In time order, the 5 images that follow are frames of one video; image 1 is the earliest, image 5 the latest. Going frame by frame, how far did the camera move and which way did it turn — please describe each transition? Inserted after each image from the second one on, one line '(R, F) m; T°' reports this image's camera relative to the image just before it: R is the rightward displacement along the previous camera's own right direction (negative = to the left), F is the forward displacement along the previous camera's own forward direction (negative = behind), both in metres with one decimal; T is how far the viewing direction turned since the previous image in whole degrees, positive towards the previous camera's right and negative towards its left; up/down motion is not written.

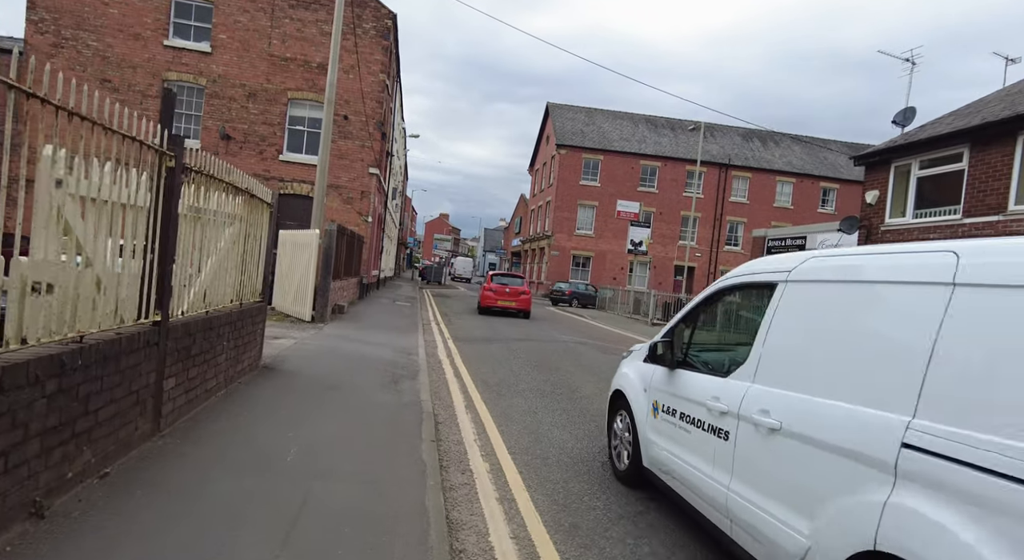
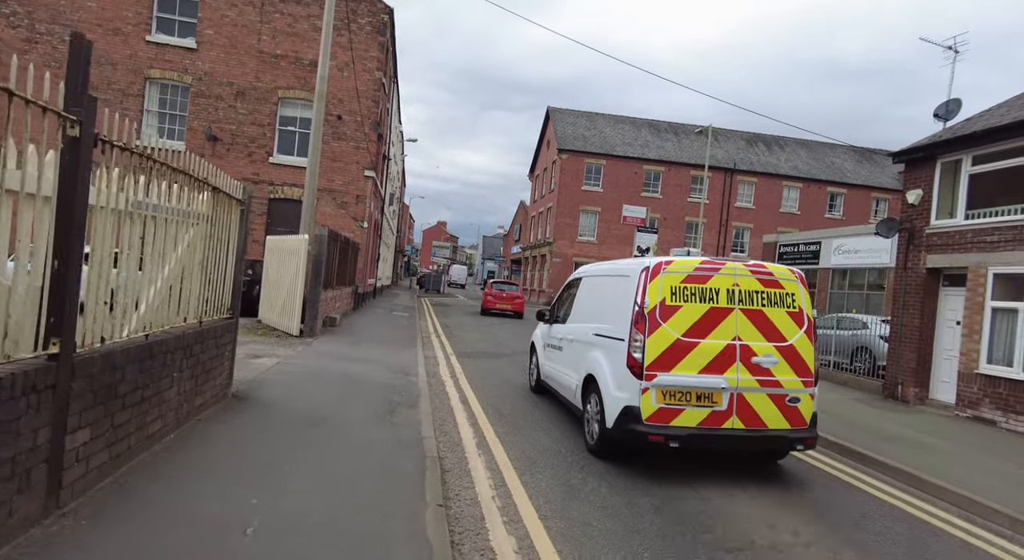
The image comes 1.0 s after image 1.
(-0.2, +1.1) m; 0°
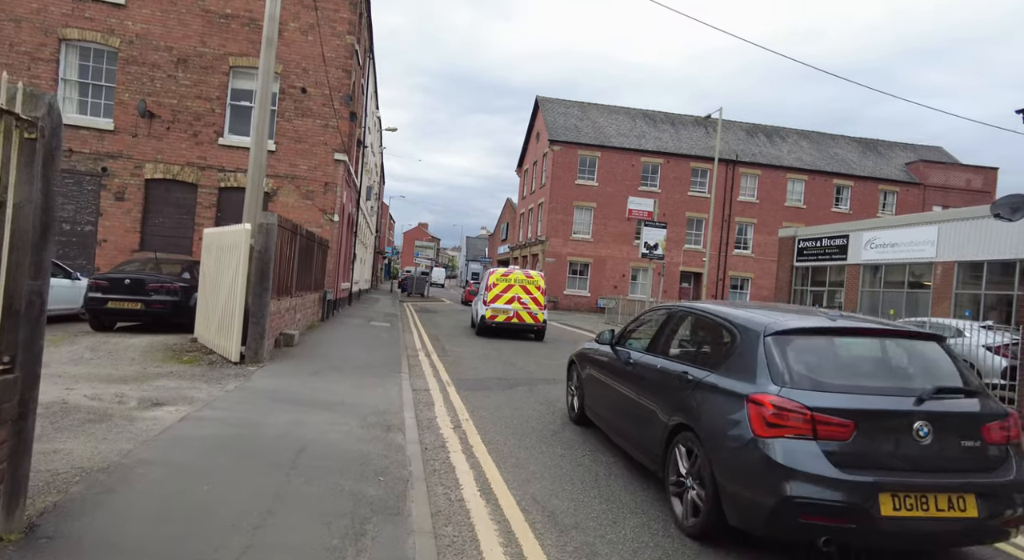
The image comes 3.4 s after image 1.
(-0.5, +2.9) m; +2°
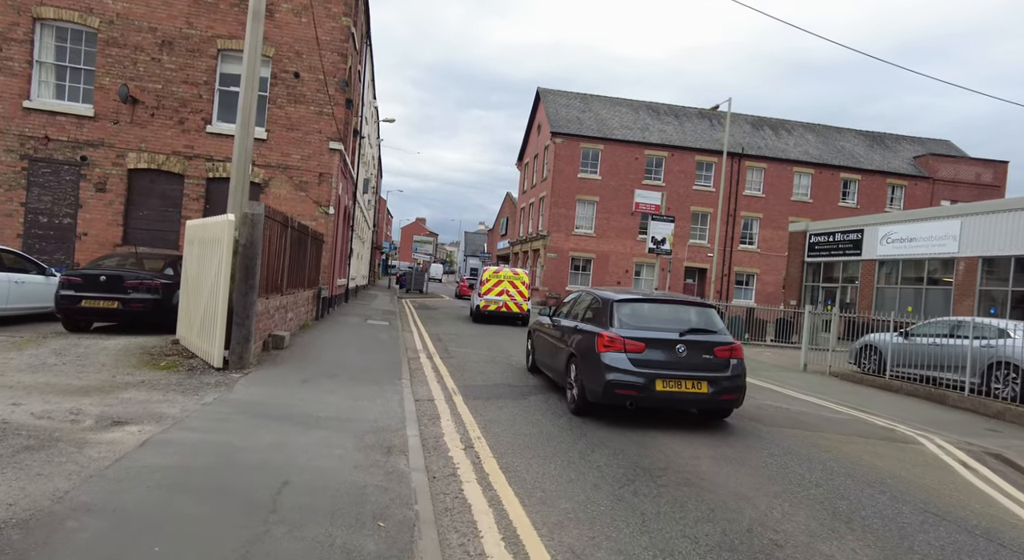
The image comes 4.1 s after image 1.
(-0.2, +0.8) m; 0°
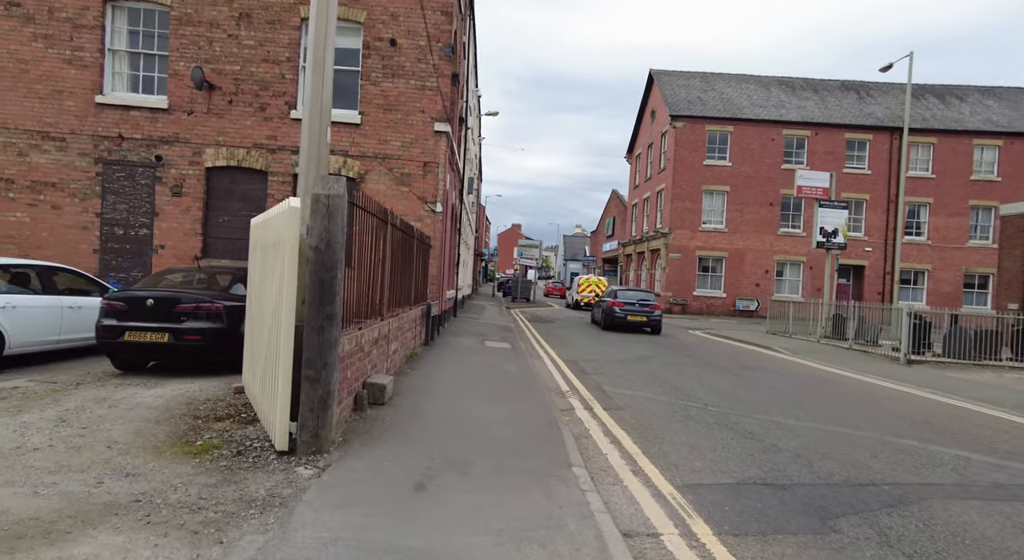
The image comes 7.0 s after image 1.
(-1.3, +3.3) m; -9°
